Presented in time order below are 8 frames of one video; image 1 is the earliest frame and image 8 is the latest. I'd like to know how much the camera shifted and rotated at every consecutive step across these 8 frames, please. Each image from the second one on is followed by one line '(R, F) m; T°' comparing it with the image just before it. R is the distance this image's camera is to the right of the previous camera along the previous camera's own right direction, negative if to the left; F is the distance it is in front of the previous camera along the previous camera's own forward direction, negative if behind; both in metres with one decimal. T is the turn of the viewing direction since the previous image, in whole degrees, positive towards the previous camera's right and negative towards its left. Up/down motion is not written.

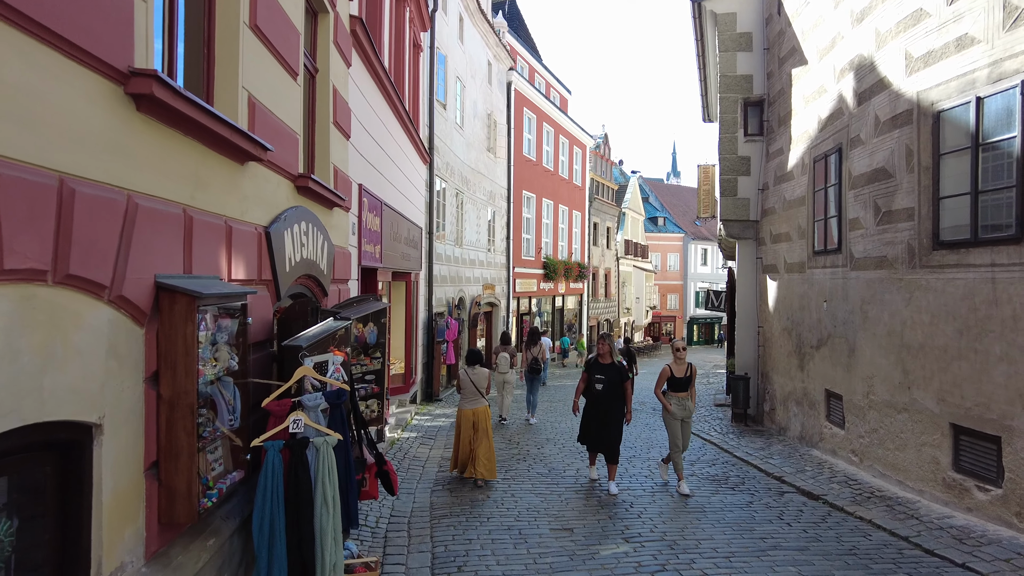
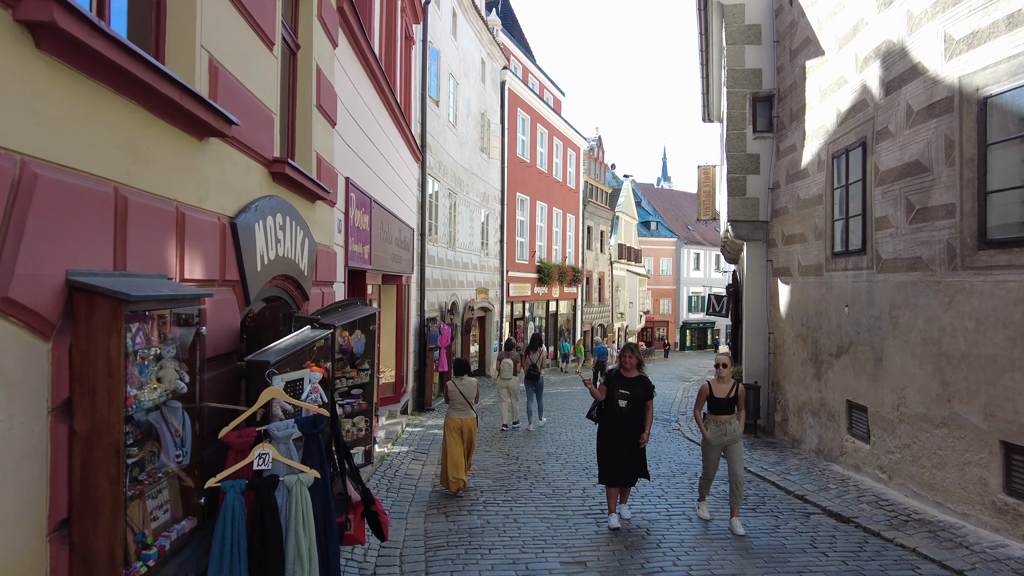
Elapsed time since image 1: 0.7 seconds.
(-0.1, +0.7) m; +1°
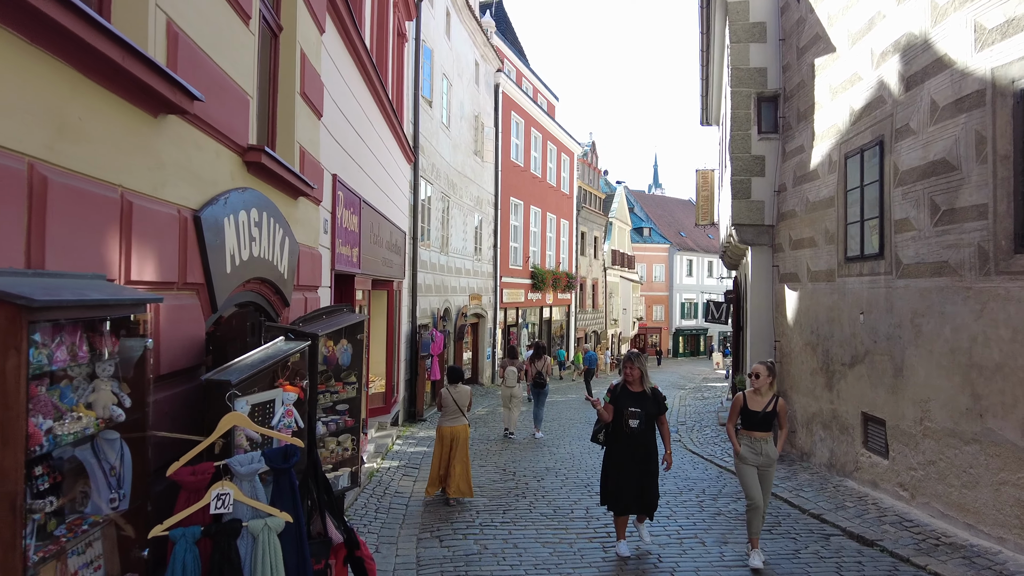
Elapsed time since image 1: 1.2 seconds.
(-0.1, +0.5) m; +1°
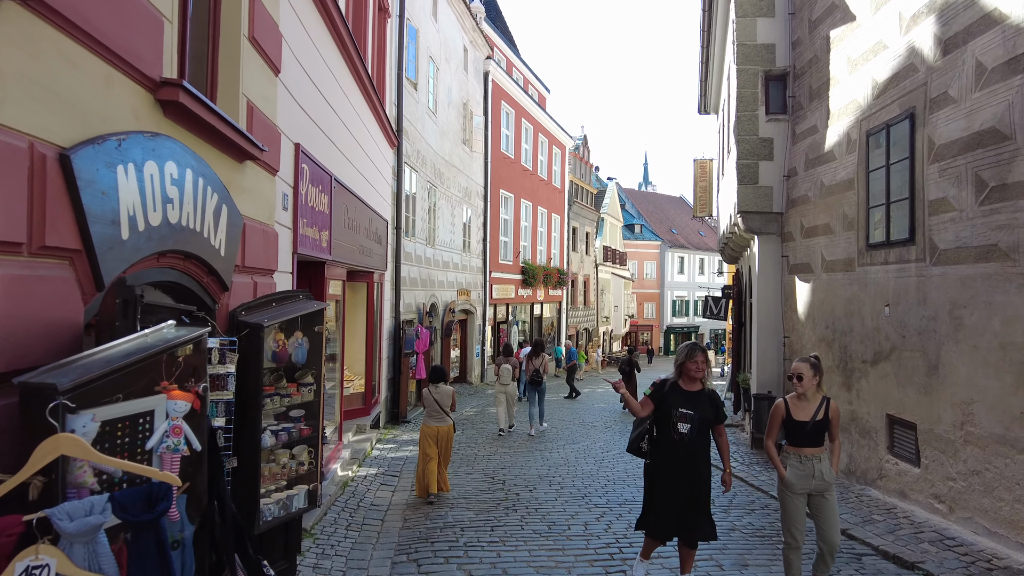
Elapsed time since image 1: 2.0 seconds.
(0.0, +0.8) m; +1°
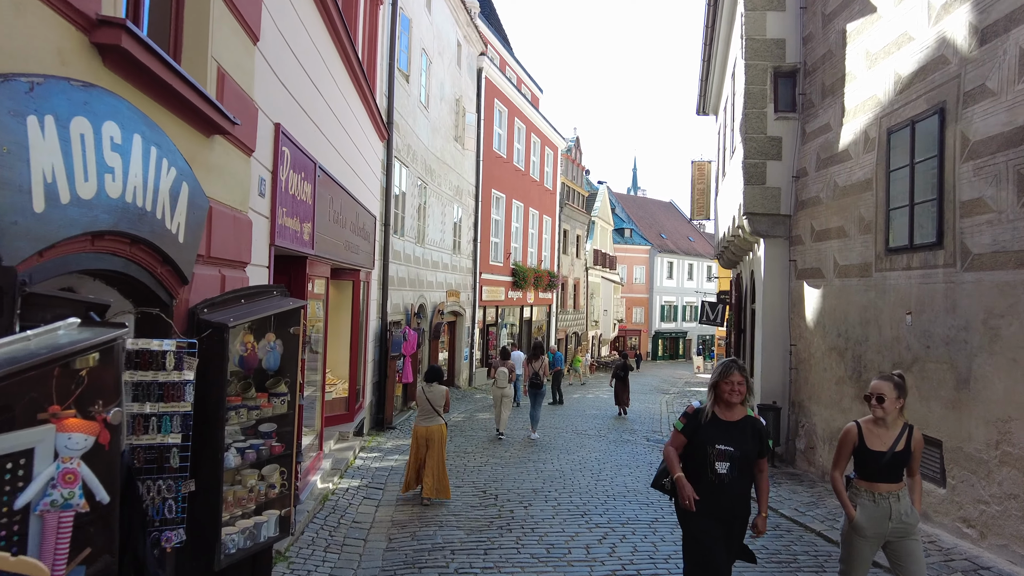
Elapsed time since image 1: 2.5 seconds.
(-0.1, +0.5) m; +1°
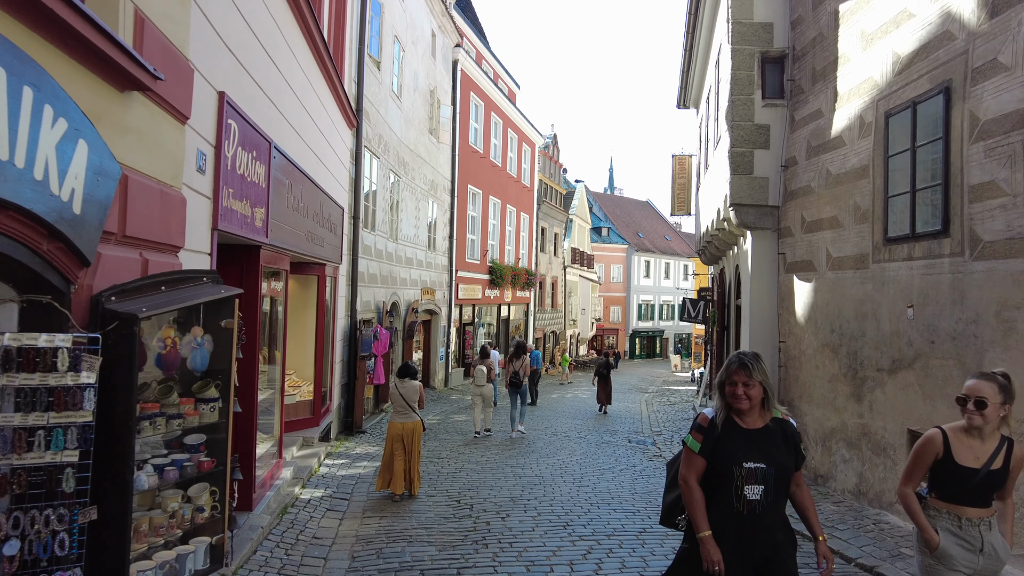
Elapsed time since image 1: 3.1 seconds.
(0.0, +0.6) m; +2°
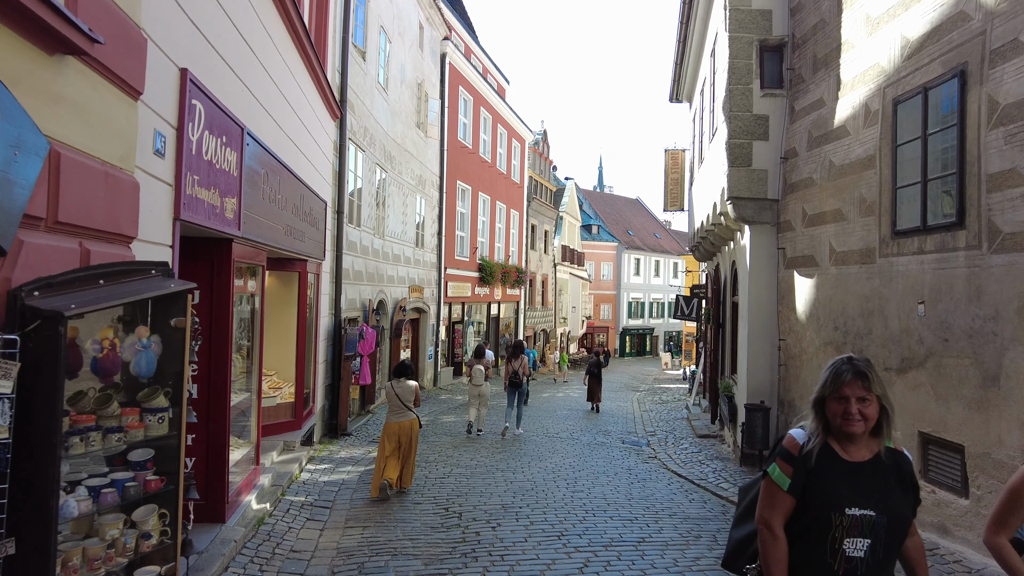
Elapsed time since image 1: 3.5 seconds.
(0.0, +0.4) m; +1°
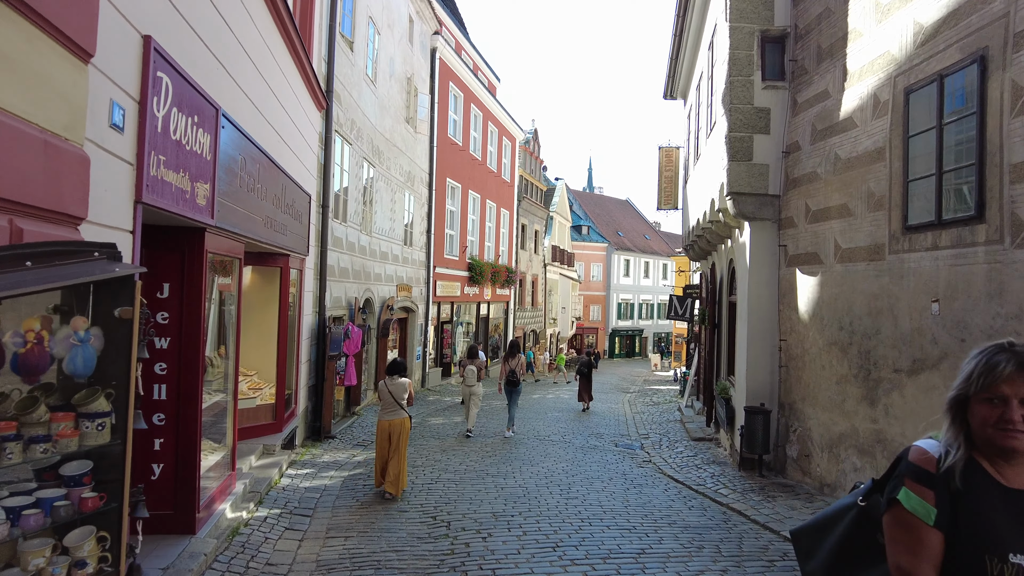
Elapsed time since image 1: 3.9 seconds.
(0.0, +0.4) m; +1°
